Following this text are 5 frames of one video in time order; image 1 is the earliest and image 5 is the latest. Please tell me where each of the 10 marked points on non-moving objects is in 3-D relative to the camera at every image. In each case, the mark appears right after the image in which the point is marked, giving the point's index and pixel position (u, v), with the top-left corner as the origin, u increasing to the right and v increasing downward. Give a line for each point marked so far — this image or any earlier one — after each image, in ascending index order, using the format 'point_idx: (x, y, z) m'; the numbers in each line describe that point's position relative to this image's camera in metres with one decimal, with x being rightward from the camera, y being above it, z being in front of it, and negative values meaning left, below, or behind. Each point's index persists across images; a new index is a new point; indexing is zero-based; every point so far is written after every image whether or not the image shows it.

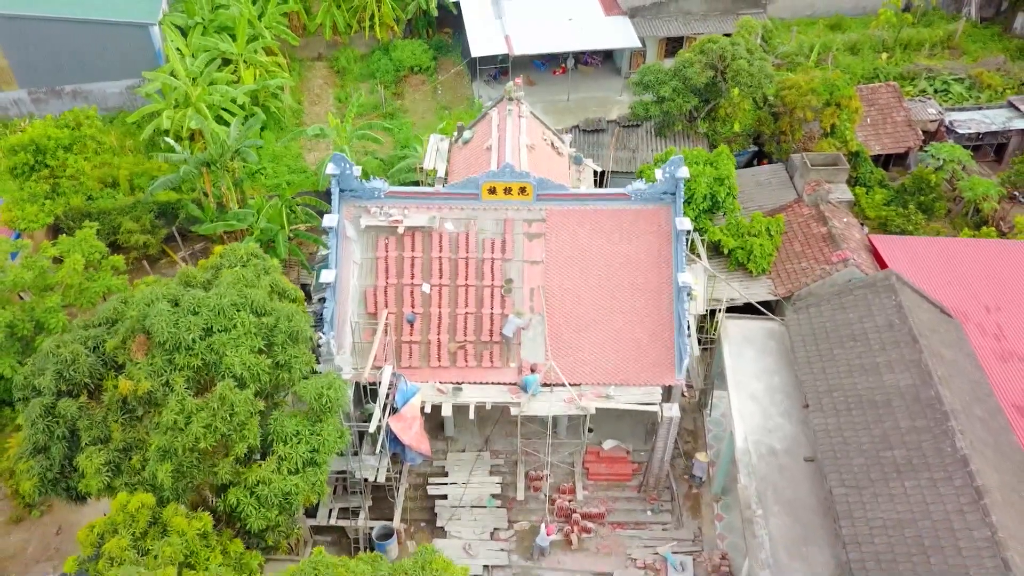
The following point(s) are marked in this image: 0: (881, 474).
0: (+6.0, -3.0, +12.5) m
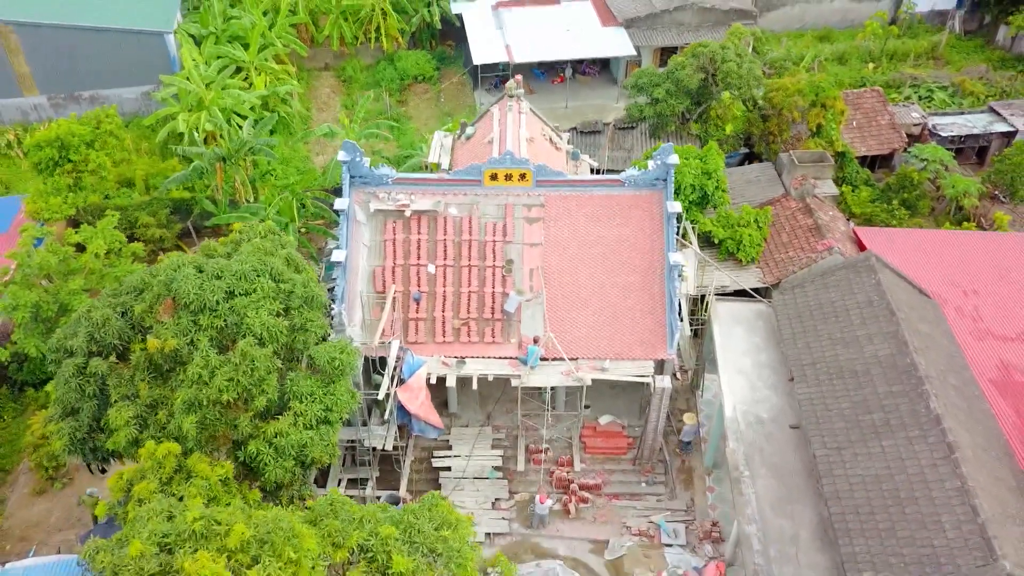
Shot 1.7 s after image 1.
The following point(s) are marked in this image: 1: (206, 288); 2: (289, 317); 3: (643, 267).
0: (+6.0, -2.6, +13.3) m
1: (-4.8, 0.0, +12.1) m
2: (-3.7, -0.4, +12.8) m
3: (+2.7, +0.5, +16.0) m
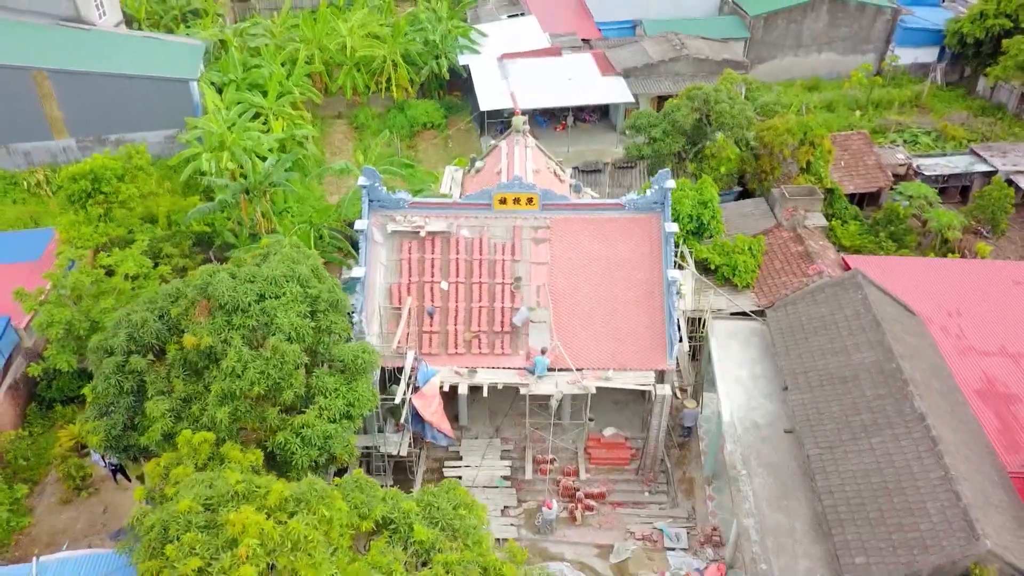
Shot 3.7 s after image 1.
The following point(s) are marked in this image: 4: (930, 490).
0: (+6.2, -2.7, +14.1) m
1: (-4.6, 0.0, +13.1) m
2: (-3.5, -0.5, +13.7) m
3: (+2.9, +0.1, +17.0) m
4: (+6.8, -3.3, +12.6) m
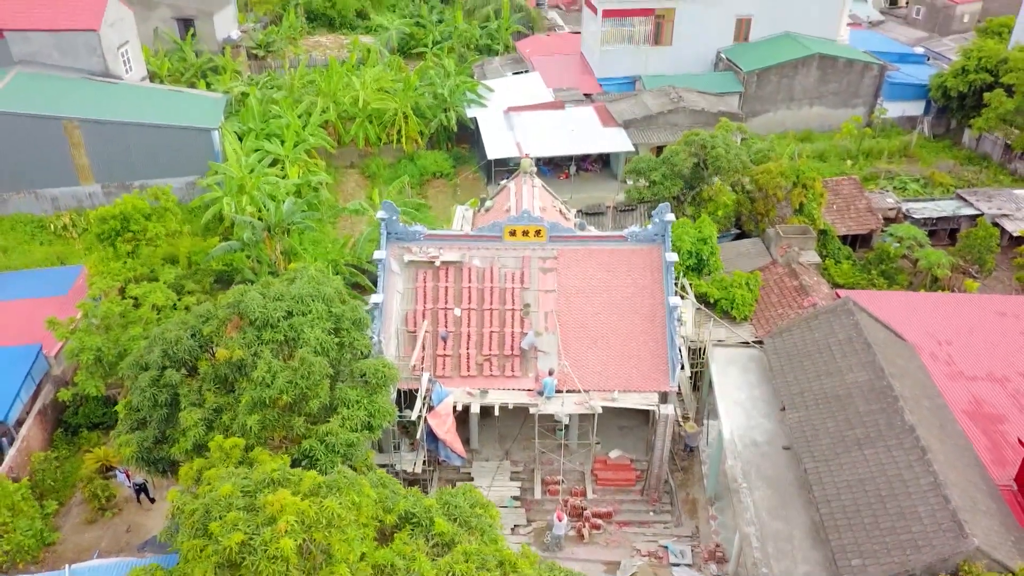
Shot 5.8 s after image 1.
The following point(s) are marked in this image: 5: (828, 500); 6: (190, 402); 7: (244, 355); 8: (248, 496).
0: (+6.4, -3.1, +14.8) m
1: (-4.4, -0.4, +14.0) m
2: (-3.3, -0.9, +14.6) m
3: (+3.1, -0.5, +18.0) m
4: (+7.1, -3.6, +13.2) m
5: (+5.8, -3.9, +14.1) m
6: (-5.8, -2.0, +13.8) m
7: (-4.7, -1.2, +13.6) m
8: (-3.5, -2.7, +10.0) m
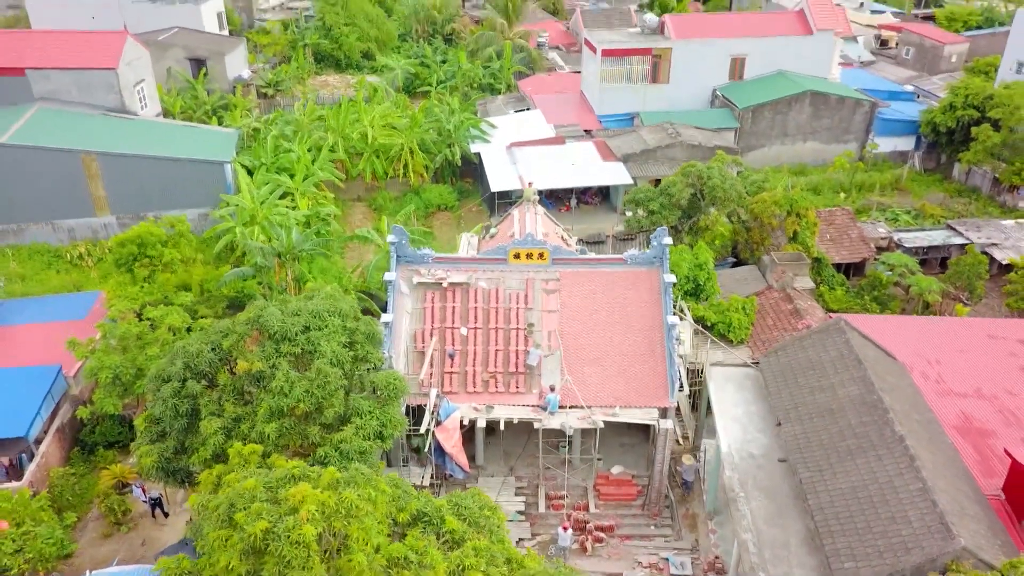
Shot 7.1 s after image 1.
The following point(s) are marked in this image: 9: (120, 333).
0: (+6.5, -3.4, +15.4) m
1: (-4.3, -0.7, +14.8) m
2: (-3.2, -1.2, +15.3) m
3: (+3.2, -1.0, +18.7) m
4: (+7.2, -3.8, +13.8) m
5: (+5.9, -4.2, +14.6) m
6: (-5.7, -2.3, +14.4) m
7: (-4.6, -1.5, +14.3) m
8: (-3.4, -2.8, +10.6) m
9: (-10.1, -1.2, +19.8) m
